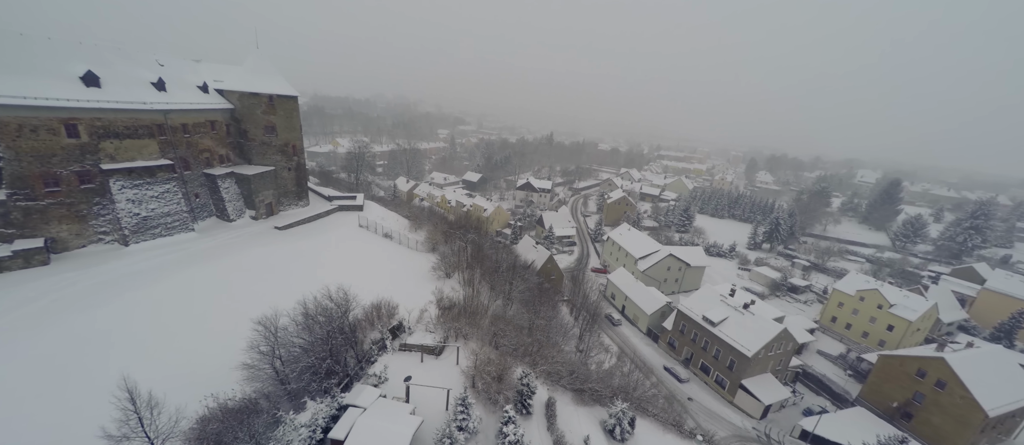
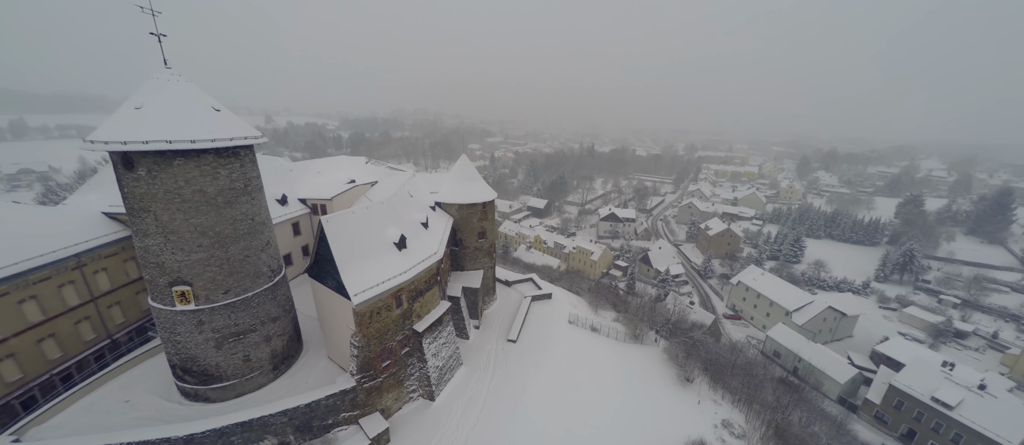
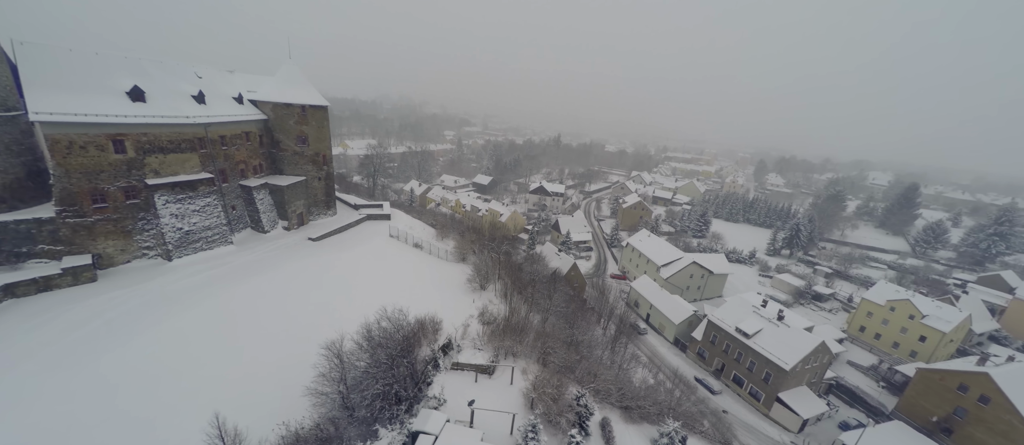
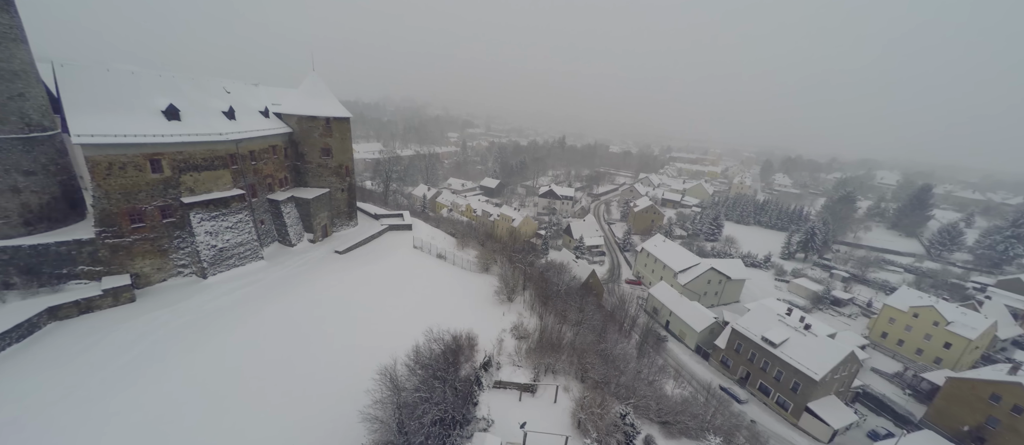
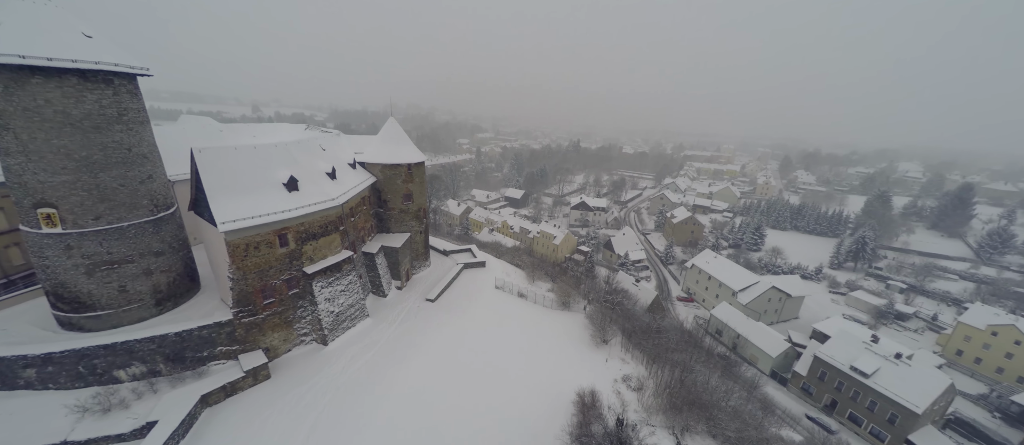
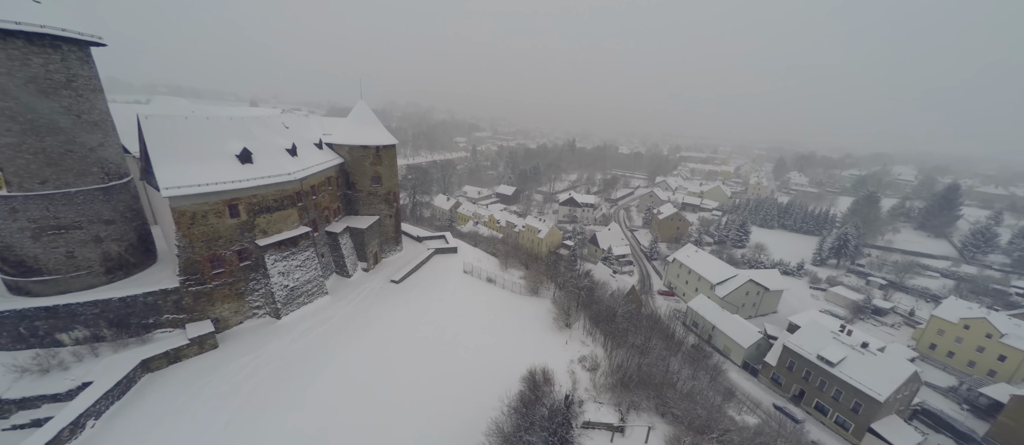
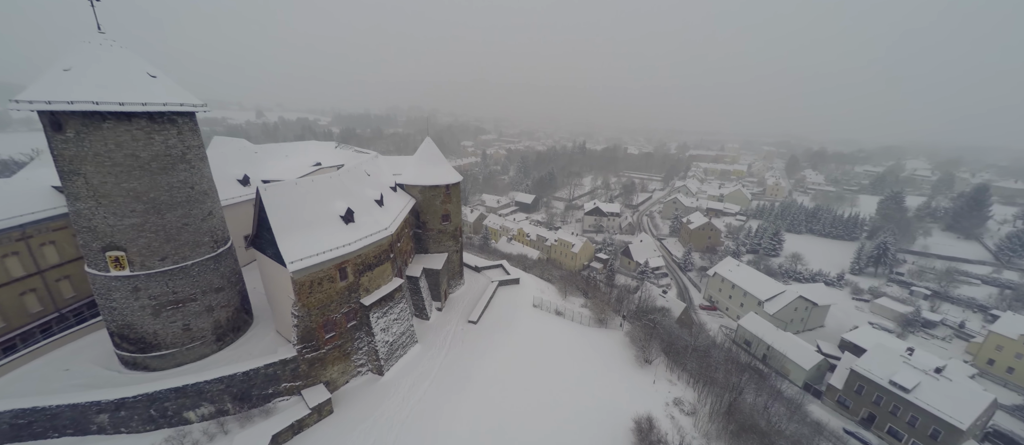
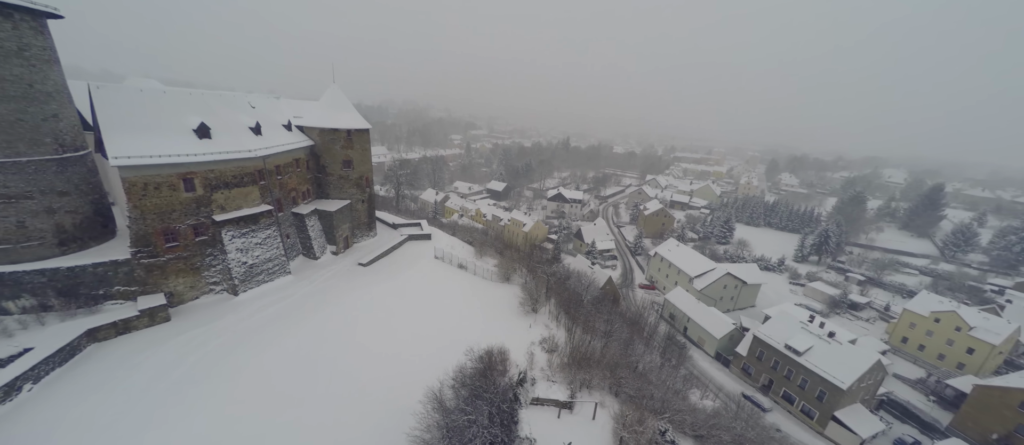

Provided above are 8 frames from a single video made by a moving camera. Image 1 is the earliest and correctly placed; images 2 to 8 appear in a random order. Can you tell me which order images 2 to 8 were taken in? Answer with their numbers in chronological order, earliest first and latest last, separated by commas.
3, 4, 8, 6, 5, 7, 2
